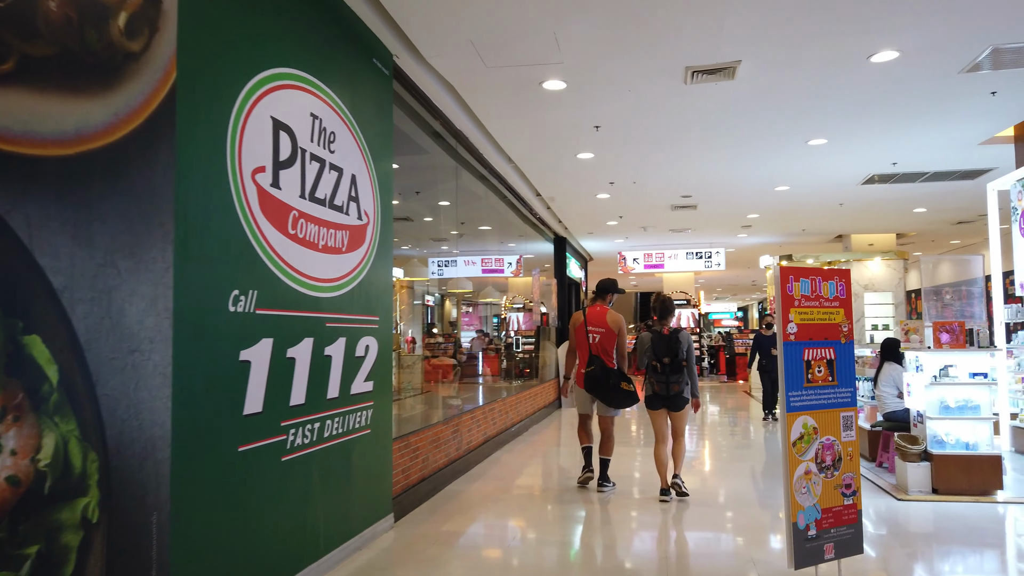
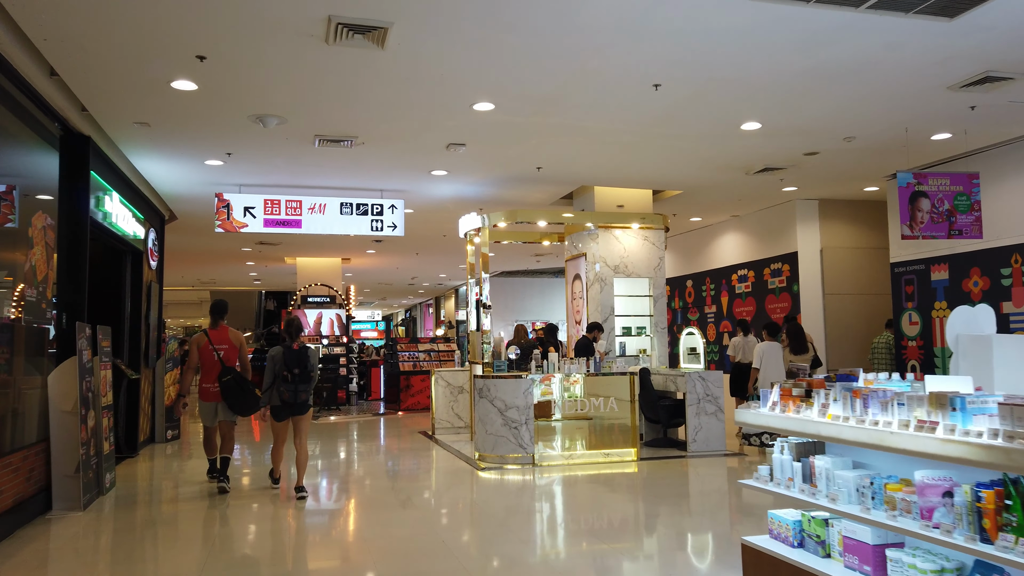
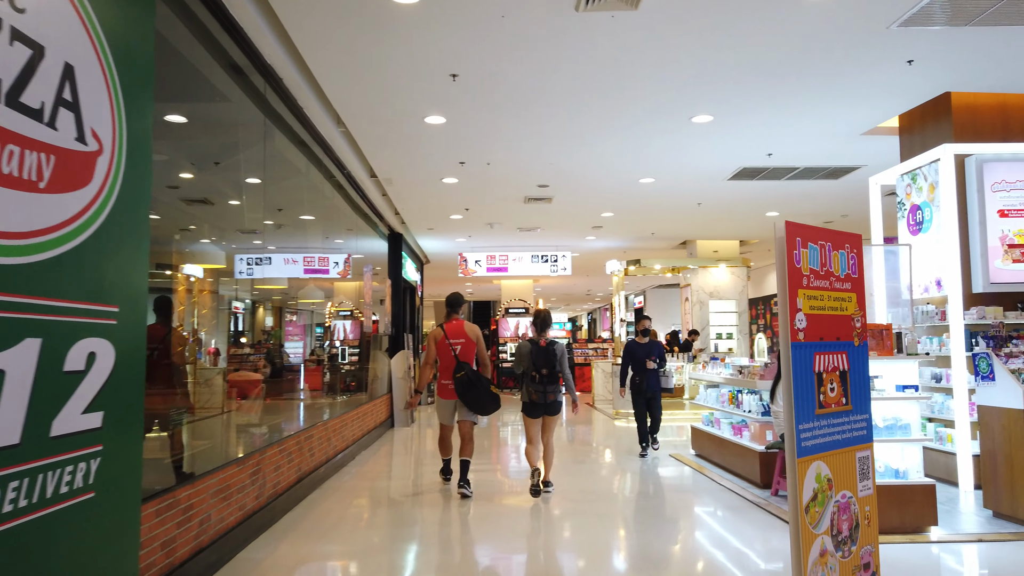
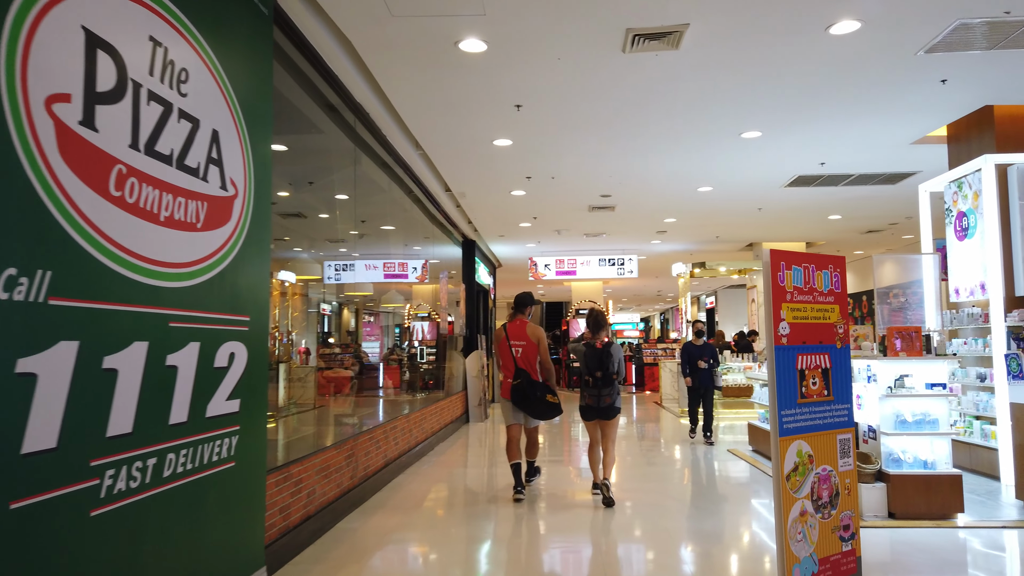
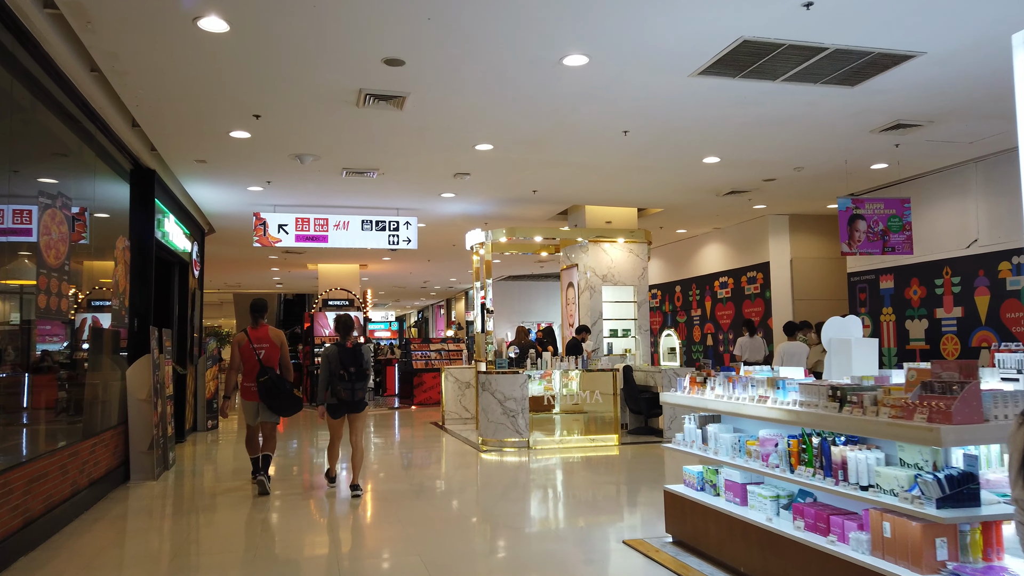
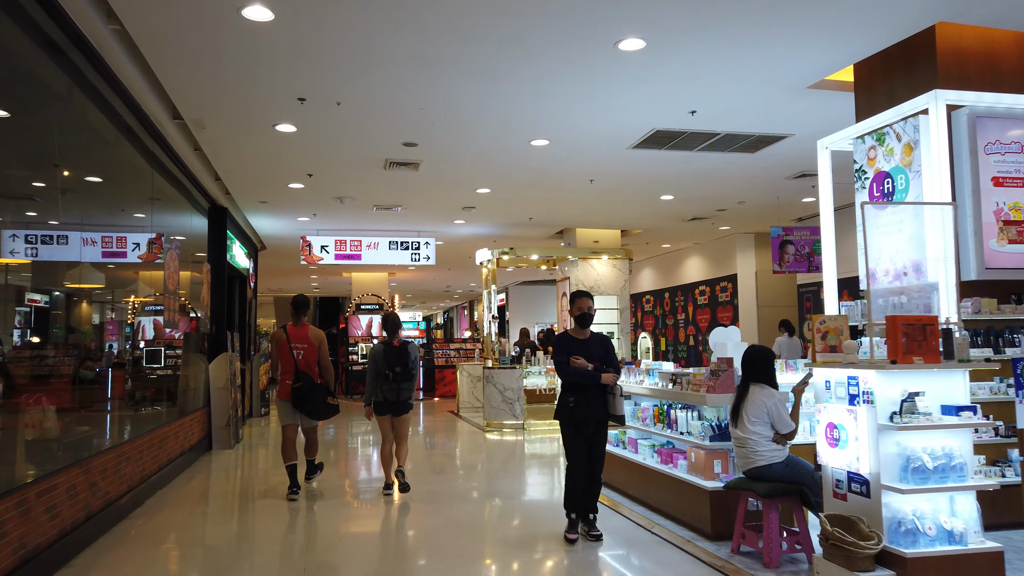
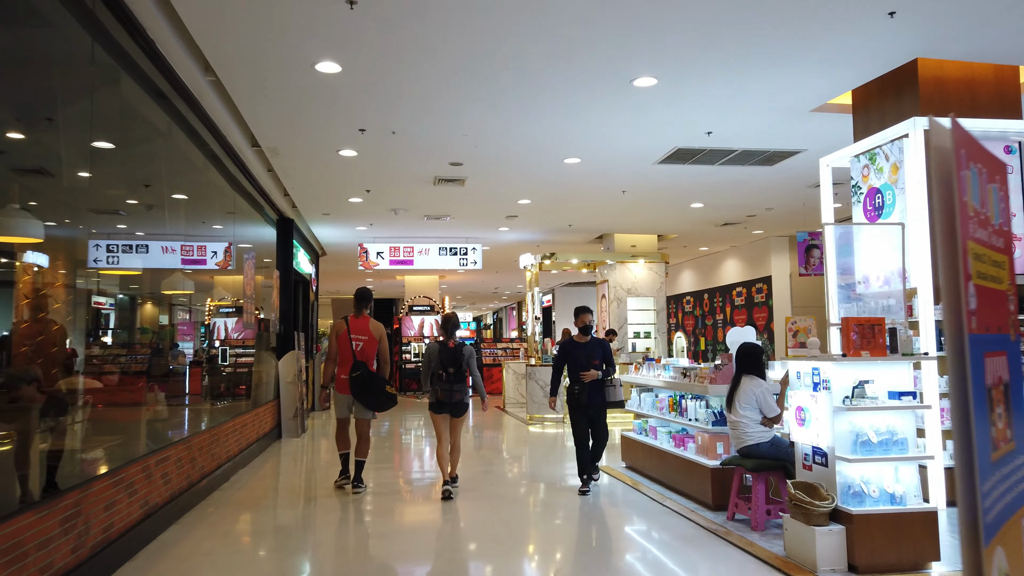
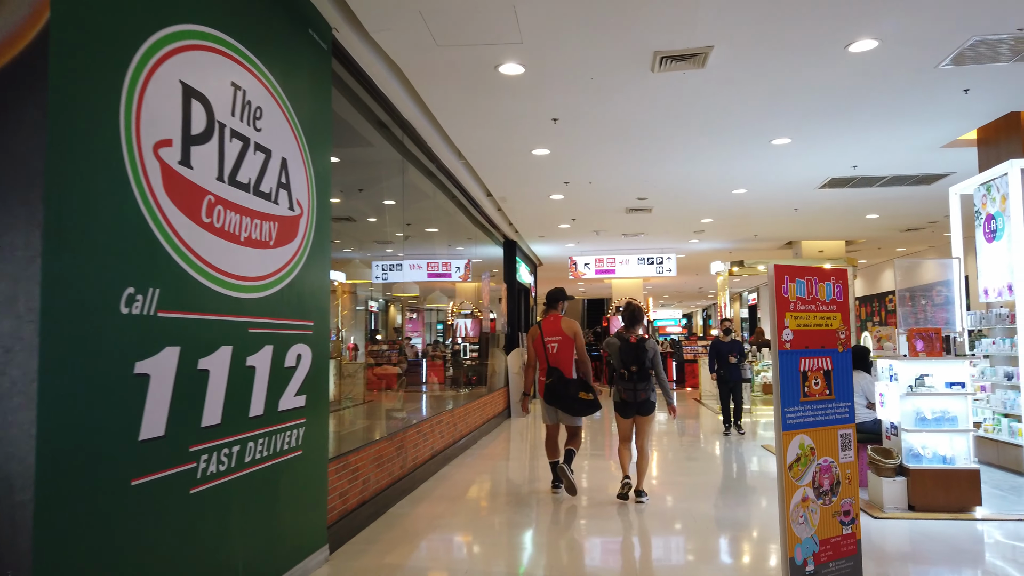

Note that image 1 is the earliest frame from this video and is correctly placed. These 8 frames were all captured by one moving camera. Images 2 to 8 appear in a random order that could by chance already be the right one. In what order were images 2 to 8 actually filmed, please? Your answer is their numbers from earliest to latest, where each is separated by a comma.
8, 4, 3, 7, 6, 5, 2
